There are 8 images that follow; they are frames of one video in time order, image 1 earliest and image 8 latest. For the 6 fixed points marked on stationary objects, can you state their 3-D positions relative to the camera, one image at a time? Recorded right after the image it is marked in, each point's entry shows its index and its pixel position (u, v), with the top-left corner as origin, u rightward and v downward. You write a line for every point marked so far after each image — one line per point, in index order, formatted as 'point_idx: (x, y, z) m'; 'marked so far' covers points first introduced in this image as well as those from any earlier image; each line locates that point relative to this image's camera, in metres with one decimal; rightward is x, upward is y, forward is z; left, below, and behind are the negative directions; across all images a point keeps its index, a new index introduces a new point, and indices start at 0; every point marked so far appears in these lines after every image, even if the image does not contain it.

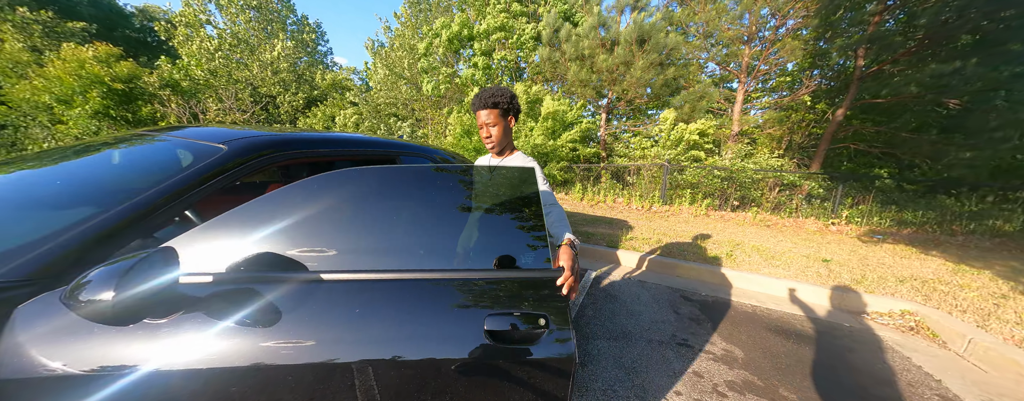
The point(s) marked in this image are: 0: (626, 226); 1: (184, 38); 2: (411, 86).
0: (+2.1, -0.5, +5.7) m
1: (-11.6, +5.8, +10.4) m
2: (-4.1, +4.4, +11.6) m
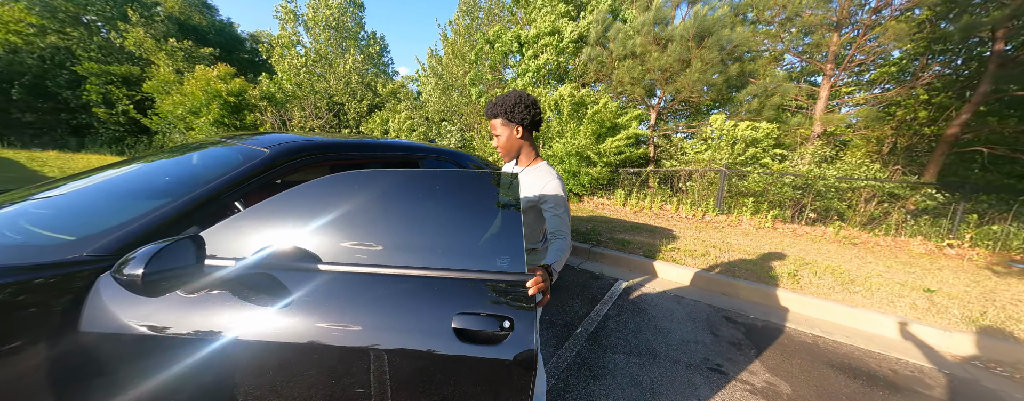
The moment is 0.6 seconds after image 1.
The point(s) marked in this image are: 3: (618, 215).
0: (+2.8, -0.6, +5.3) m
1: (-9.8, +6.0, +12.3) m
2: (-2.2, +4.5, +12.1) m
3: (+2.5, -0.4, +7.0) m
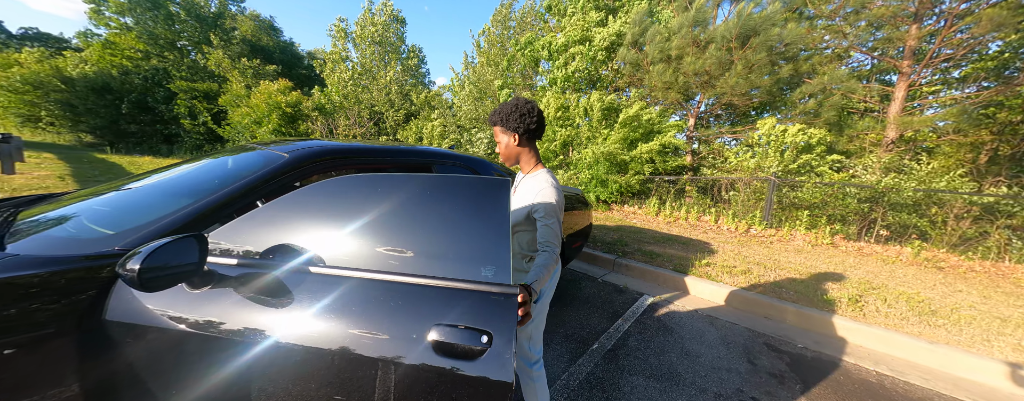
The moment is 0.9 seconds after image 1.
0: (+3.2, -0.8, +4.9) m
1: (-8.3, +5.9, +13.4) m
2: (-0.8, +4.2, +12.4) m
3: (+3.1, -0.6, +6.6) m
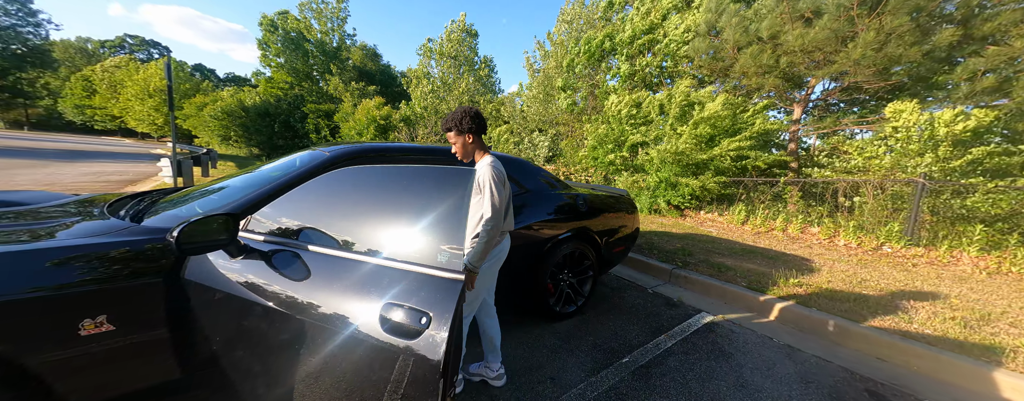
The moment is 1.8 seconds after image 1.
0: (+3.9, -0.9, +4.0) m
1: (-5.0, +5.9, +15.2) m
2: (+2.0, +4.1, +12.3) m
3: (+4.2, -0.7, +5.7) m
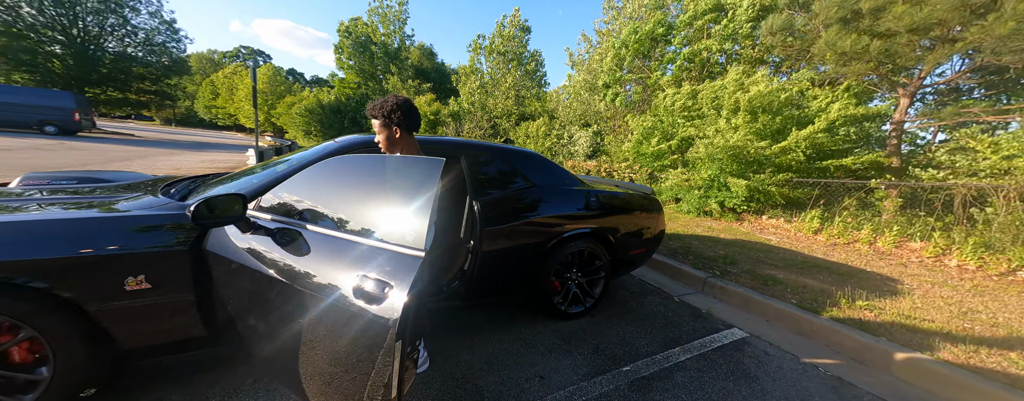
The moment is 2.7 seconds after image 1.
0: (+4.1, -1.0, +3.3) m
1: (-2.5, +6.3, +15.7) m
2: (+3.8, +4.2, +11.7) m
3: (+4.7, -0.8, +4.9) m
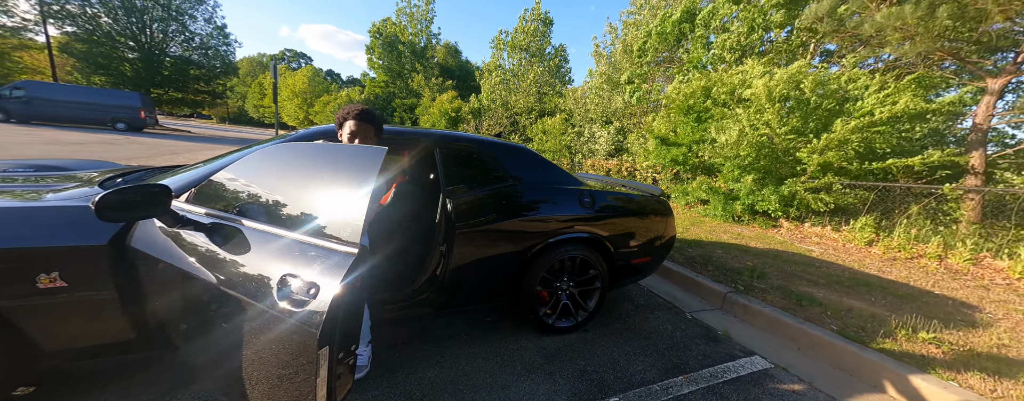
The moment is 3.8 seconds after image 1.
0: (+4.0, -1.1, +2.7) m
1: (-1.4, +6.4, +15.6) m
2: (+4.5, +4.1, +11.1) m
3: (+4.7, -0.9, +4.3) m
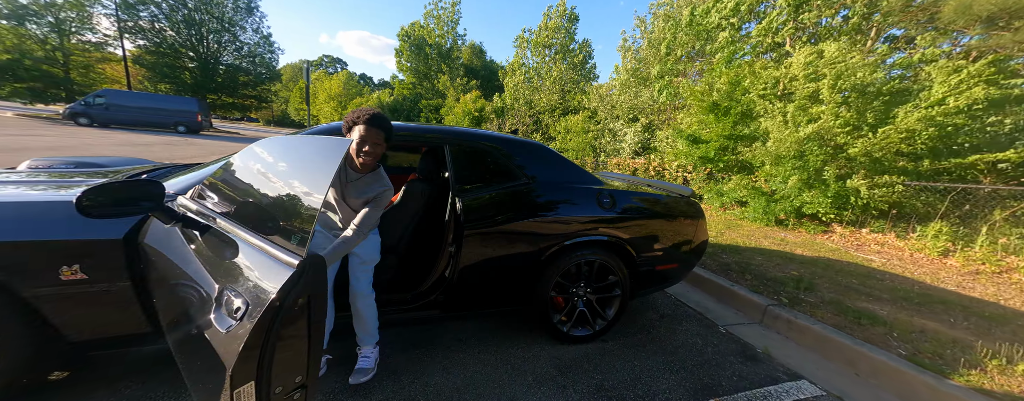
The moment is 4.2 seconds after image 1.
0: (+4.1, -1.1, +2.2) m
1: (-0.1, +6.4, +15.5) m
2: (+5.4, +4.1, +10.5) m
3: (+5.0, -0.9, +3.7) m
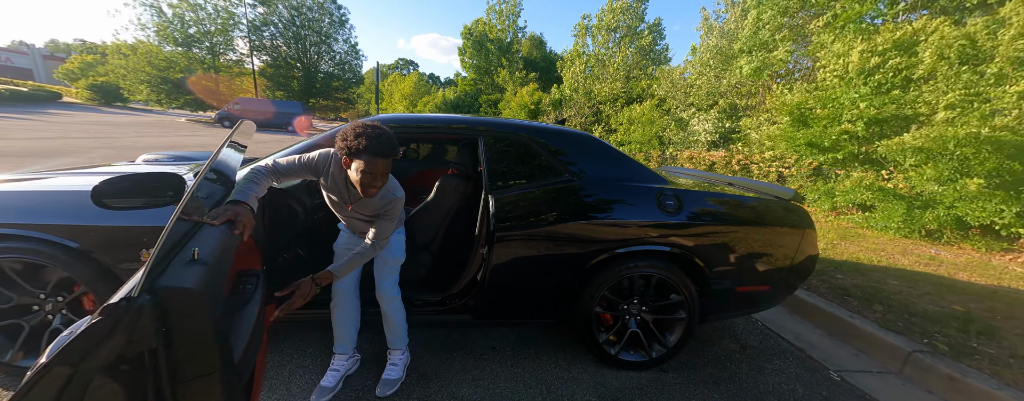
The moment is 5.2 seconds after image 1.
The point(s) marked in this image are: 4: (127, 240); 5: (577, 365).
0: (+4.3, -1.2, +1.1) m
1: (+3.0, +6.7, +14.8) m
2: (+7.3, +4.1, +8.9) m
3: (+5.4, -1.0, +2.4) m
4: (-2.0, -0.2, +1.5) m
5: (+0.4, -1.1, +1.9) m
